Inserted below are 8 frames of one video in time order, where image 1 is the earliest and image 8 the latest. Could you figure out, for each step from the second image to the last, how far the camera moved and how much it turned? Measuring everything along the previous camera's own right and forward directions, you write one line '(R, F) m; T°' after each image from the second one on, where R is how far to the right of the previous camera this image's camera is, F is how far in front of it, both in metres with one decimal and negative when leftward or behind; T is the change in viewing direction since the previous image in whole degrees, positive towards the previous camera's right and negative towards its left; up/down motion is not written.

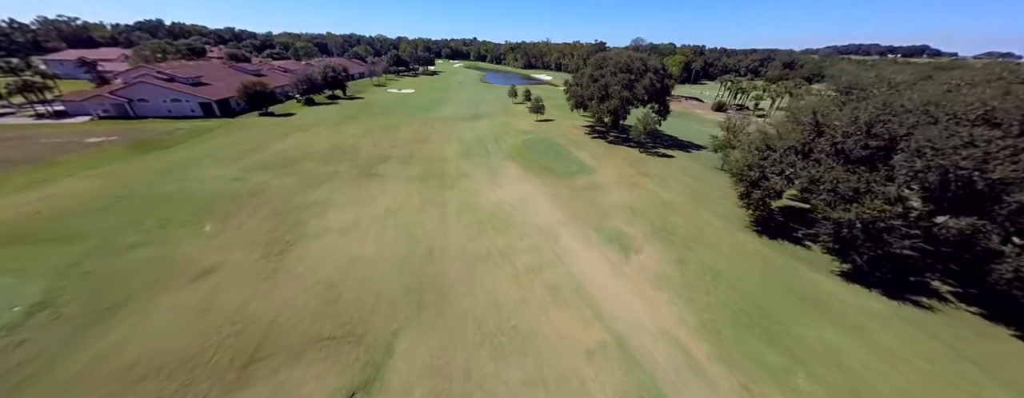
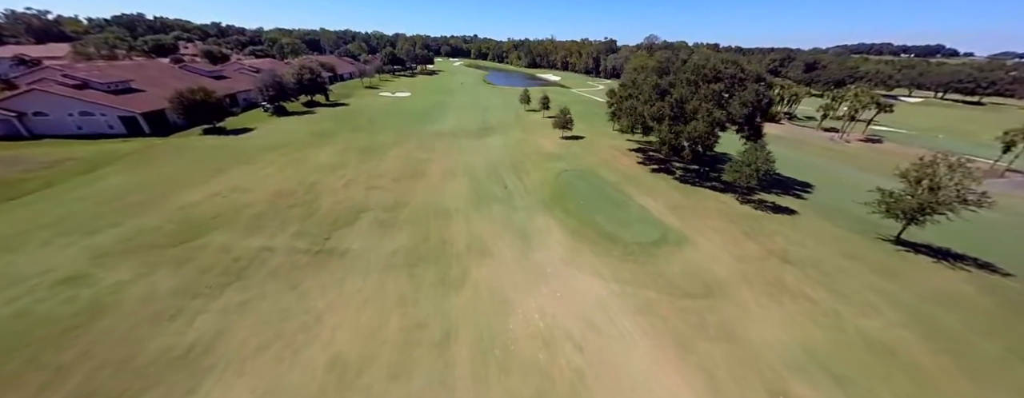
(-3.2, +14.0) m; 0°
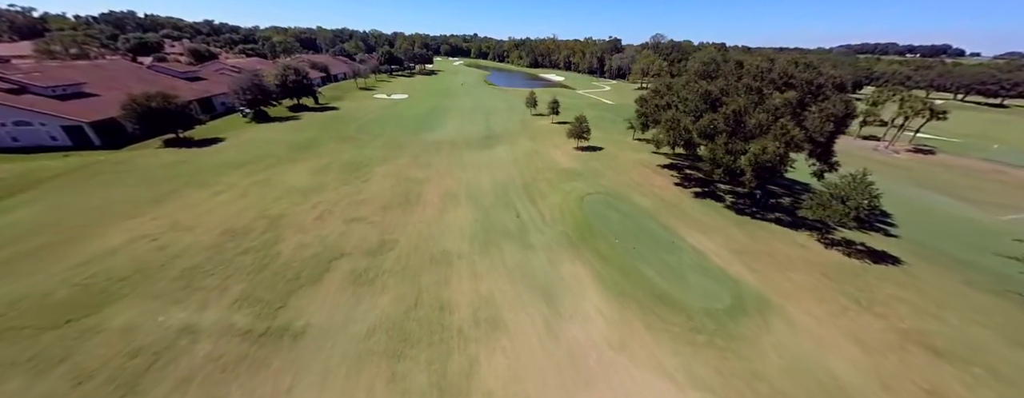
(-1.3, +6.2) m; 0°
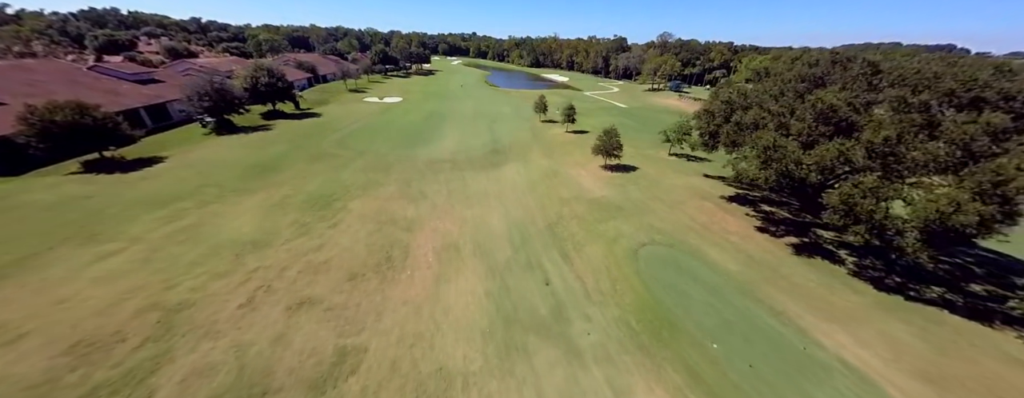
(-1.8, +8.6) m; 0°
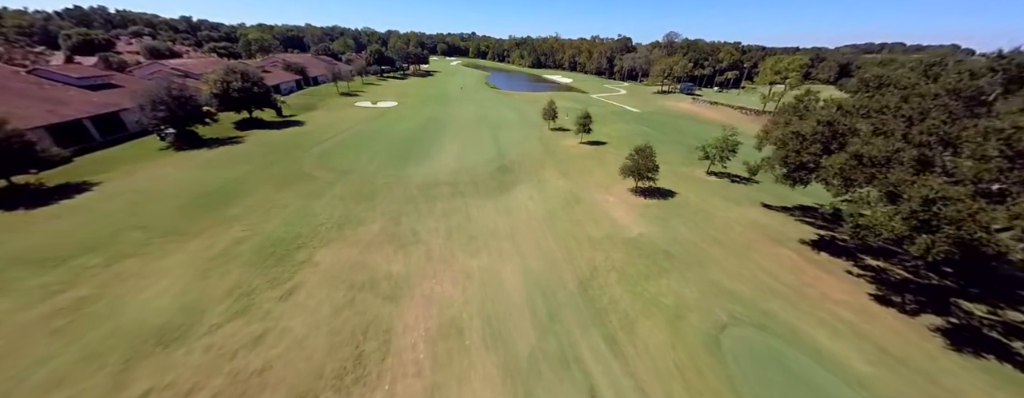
(-1.3, +6.4) m; 0°
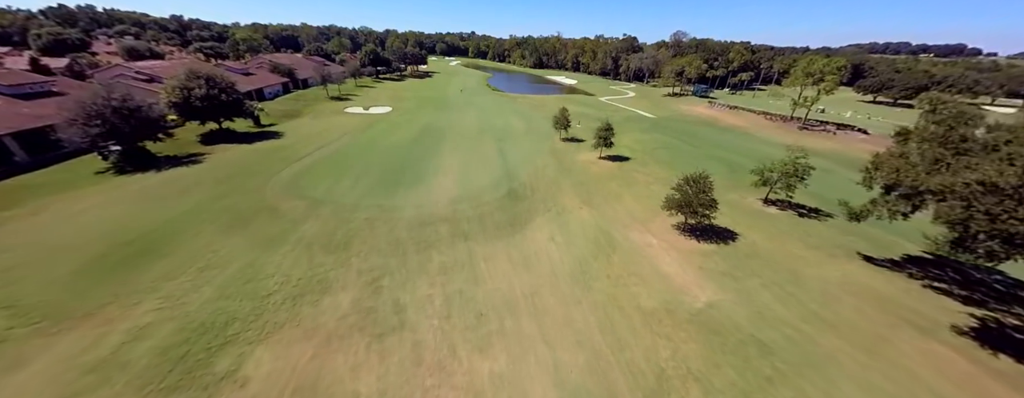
(-1.3, +6.6) m; 0°
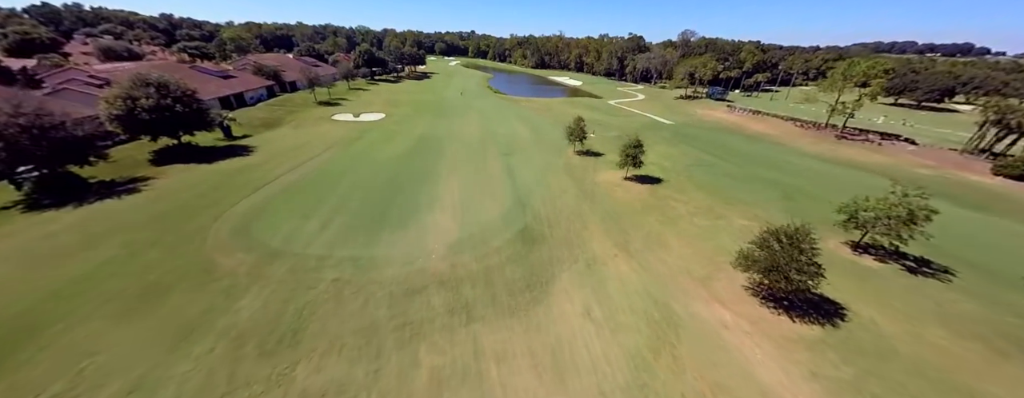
(-1.1, +6.6) m; 0°
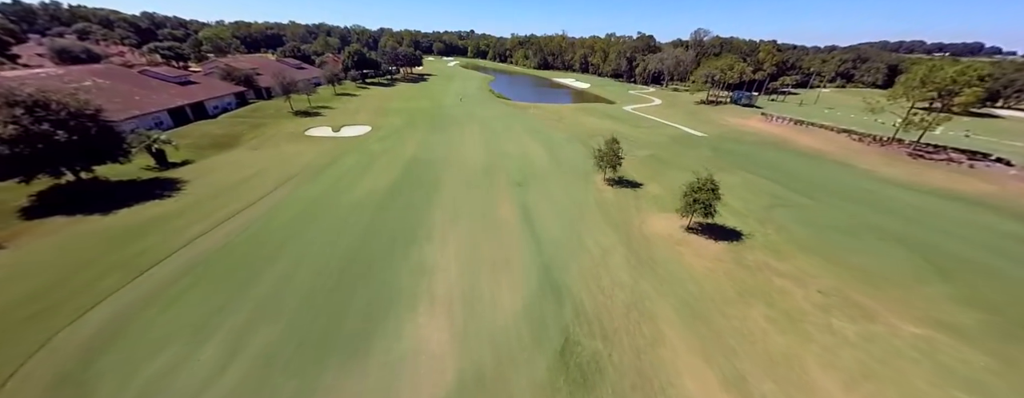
(-1.7, +10.1) m; 0°
